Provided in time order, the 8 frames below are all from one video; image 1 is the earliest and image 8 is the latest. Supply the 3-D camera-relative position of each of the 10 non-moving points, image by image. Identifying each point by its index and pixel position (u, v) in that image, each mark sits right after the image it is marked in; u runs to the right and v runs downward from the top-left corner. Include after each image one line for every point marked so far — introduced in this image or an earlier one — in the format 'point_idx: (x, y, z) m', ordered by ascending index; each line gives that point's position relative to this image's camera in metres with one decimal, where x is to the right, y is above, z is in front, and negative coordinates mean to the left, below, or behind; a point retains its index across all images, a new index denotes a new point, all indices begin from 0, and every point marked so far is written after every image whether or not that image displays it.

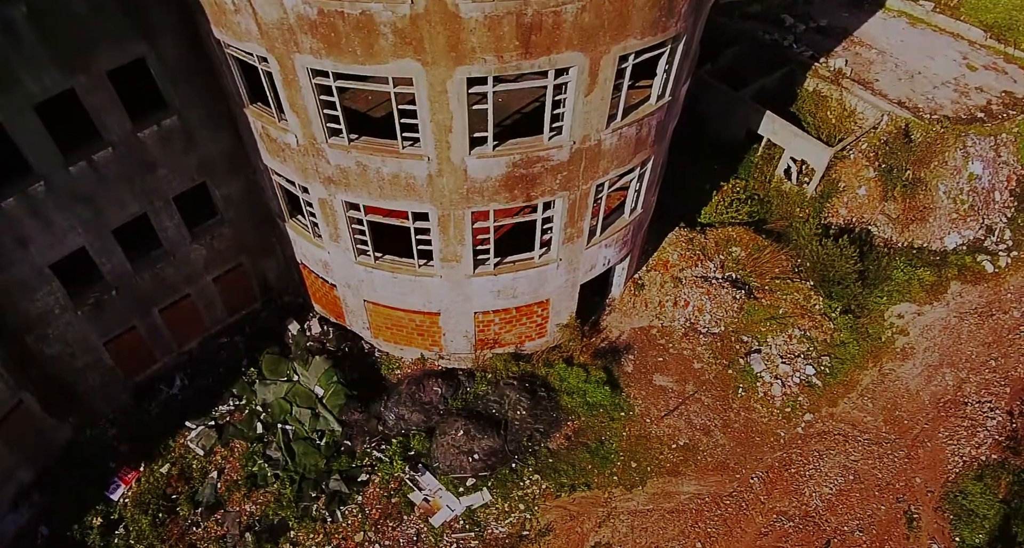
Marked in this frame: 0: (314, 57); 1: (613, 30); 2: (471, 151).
0: (-3.5, +3.8, +11.9) m
1: (+1.8, +4.4, +12.0) m
2: (-0.8, +2.3, +13.5) m
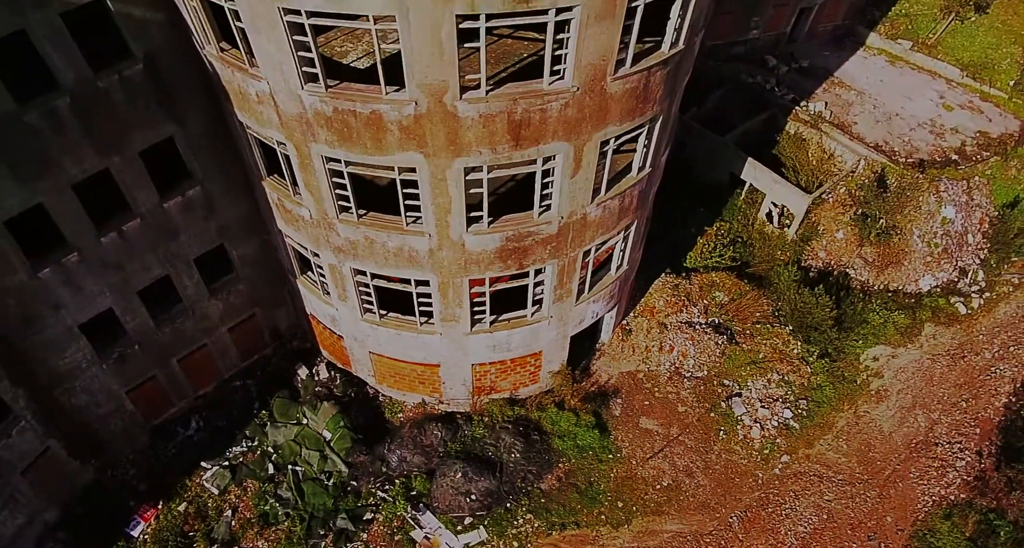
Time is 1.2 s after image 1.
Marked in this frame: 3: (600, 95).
0: (-3.7, +2.5, +13.3) m
1: (+1.6, +3.1, +13.5) m
2: (-0.9, +1.0, +14.9) m
3: (+1.7, +3.5, +13.1) m
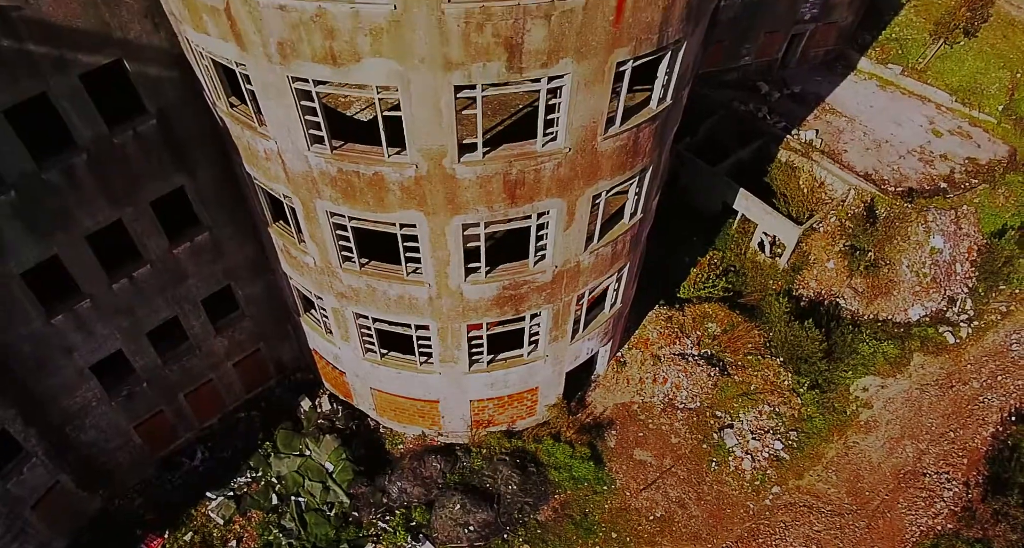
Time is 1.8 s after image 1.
0: (-3.7, +1.5, +14.0) m
1: (+1.5, +2.0, +14.1) m
2: (-1.0, -0.1, +15.5) m
3: (+1.6, +2.4, +13.7) m
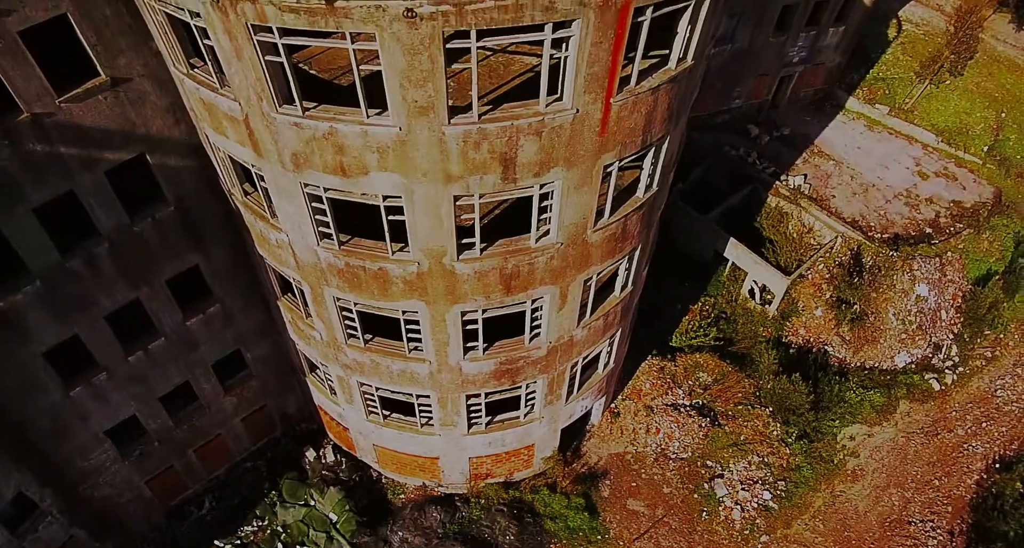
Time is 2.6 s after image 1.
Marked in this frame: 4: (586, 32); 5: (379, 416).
0: (-3.8, -0.4, +14.9) m
1: (+1.4, +0.2, +15.0) m
2: (-1.1, -2.0, +16.4) m
3: (+1.5, +0.6, +14.6) m
4: (+1.1, +3.8, +10.2) m
5: (-3.9, -4.1, +19.6) m
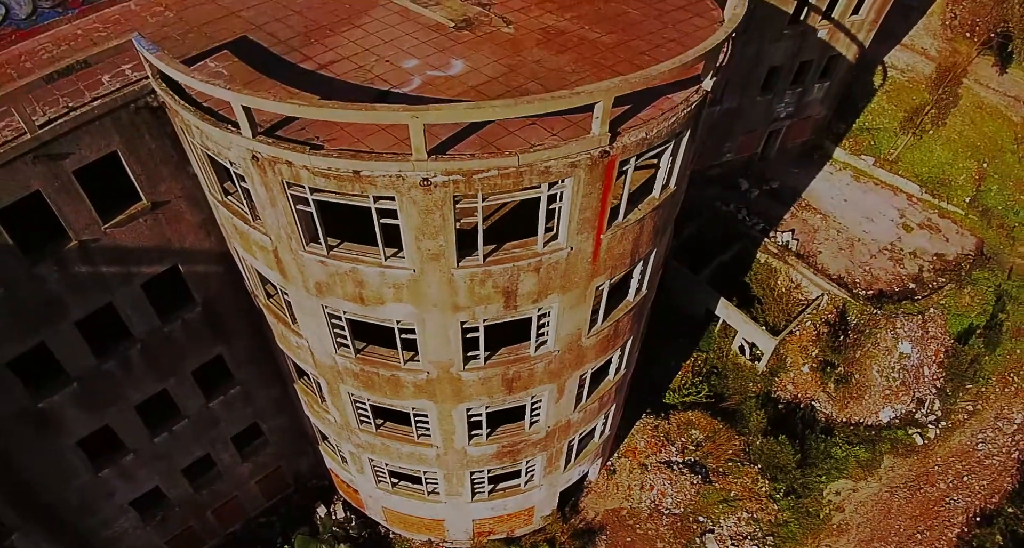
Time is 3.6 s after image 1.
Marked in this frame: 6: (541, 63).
0: (-3.8, -2.7, +16.1) m
1: (+1.5, -2.2, +16.3) m
2: (-1.1, -4.3, +17.6) m
3: (+1.5, -1.8, +15.9) m
4: (+1.1, +1.5, +11.5) m
5: (-3.8, -6.5, +20.8) m
6: (+0.6, +4.1, +12.8) m
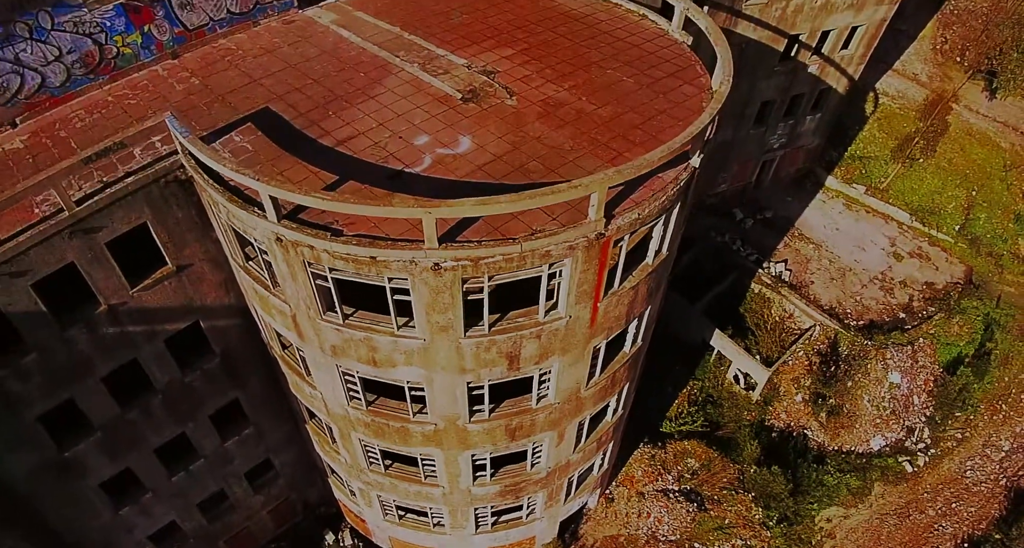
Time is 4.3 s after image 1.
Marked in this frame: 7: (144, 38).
0: (-3.7, -4.1, +17.0) m
1: (+1.5, -3.5, +17.2) m
2: (-1.0, -5.7, +18.5) m
3: (+1.6, -3.1, +16.8) m
4: (+1.2, +0.1, +12.4) m
5: (-3.8, -7.9, +21.7) m
6: (+0.6, +2.7, +13.7) m
7: (-8.8, +5.8, +16.3) m
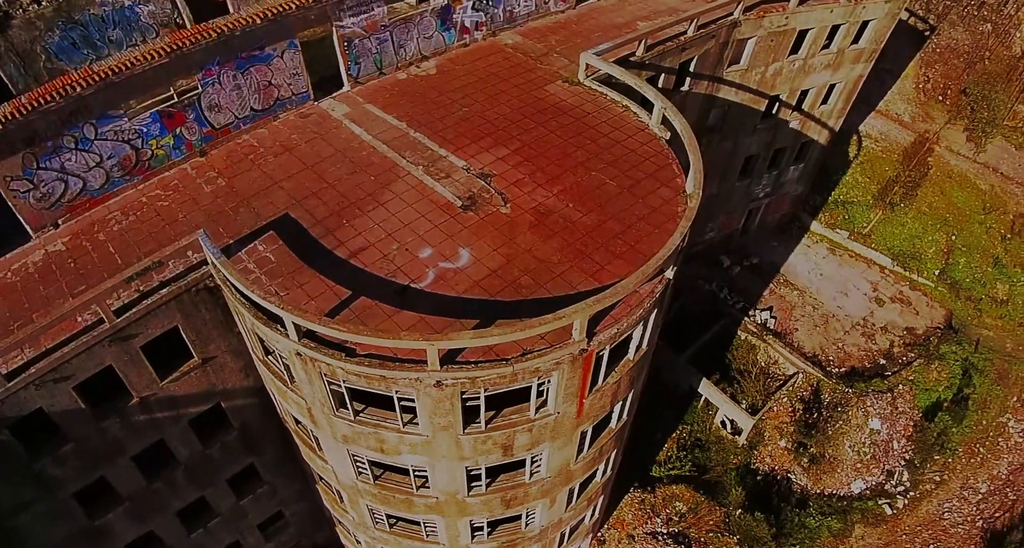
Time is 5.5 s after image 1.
0: (-3.9, -6.4, +18.5) m
1: (+1.4, -5.8, +18.7) m
2: (-1.2, -8.0, +20.0) m
3: (+1.5, -5.4, +18.3) m
4: (+1.1, -2.1, +14.0) m
5: (-3.9, -10.2, +23.1) m
6: (+0.5, +0.5, +15.2) m
7: (-8.9, +3.6, +17.8) m
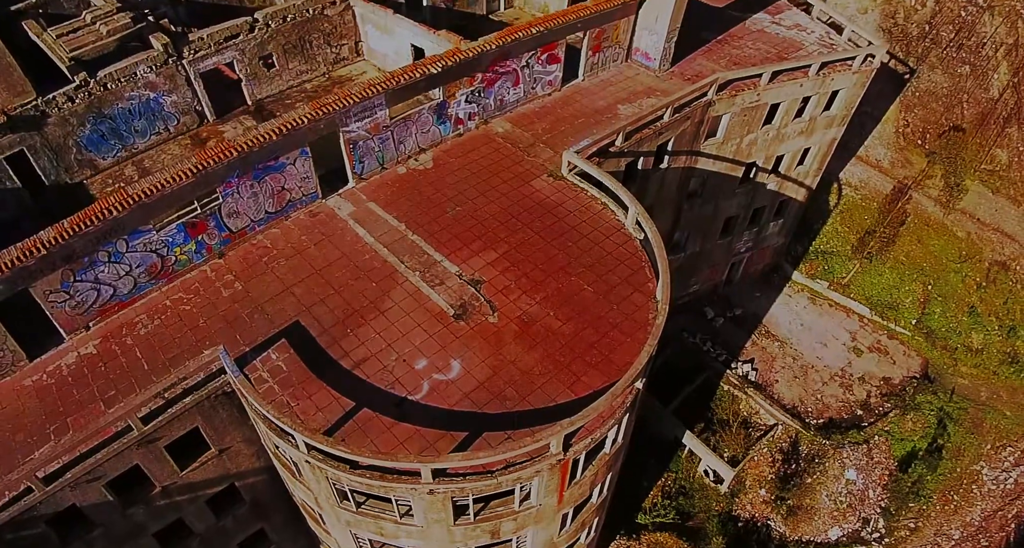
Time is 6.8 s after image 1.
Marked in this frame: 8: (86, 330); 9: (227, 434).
0: (-4.2, -9.1, +20.3) m
1: (+1.1, -8.5, +20.4) m
2: (-1.5, -10.7, +21.7) m
3: (+1.1, -8.1, +20.0) m
4: (+0.7, -4.8, +15.7) m
5: (-4.2, -12.9, +24.8) m
6: (+0.1, -2.2, +17.0) m
7: (-9.3, +0.9, +19.7) m
8: (-11.8, -1.5, +18.7) m
9: (-7.7, -4.3, +18.2) m
